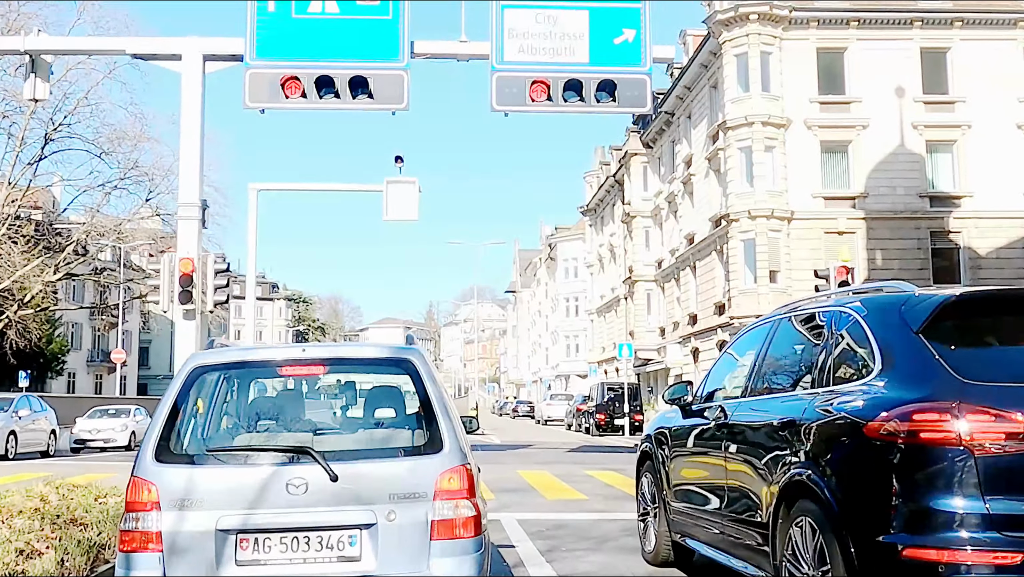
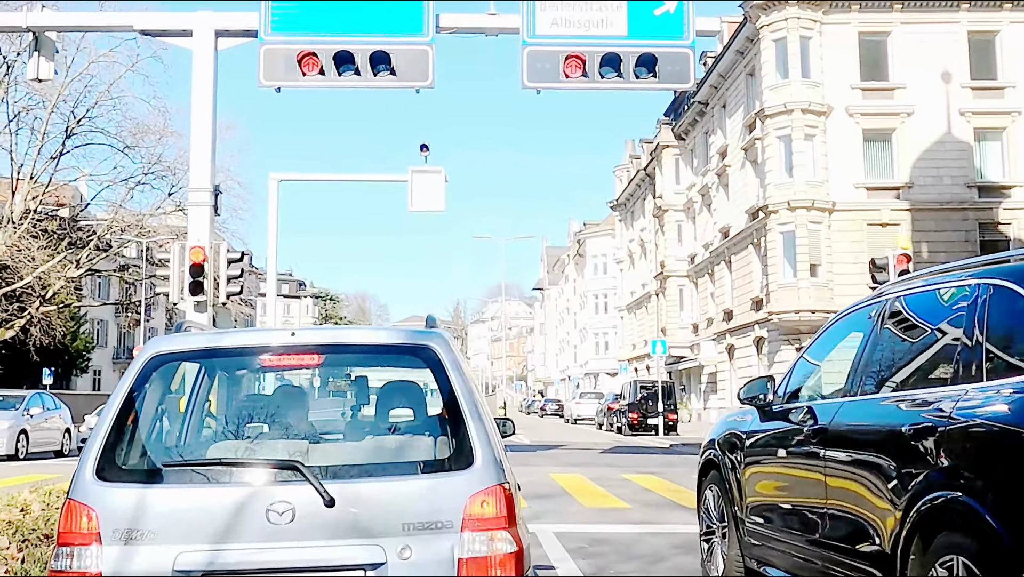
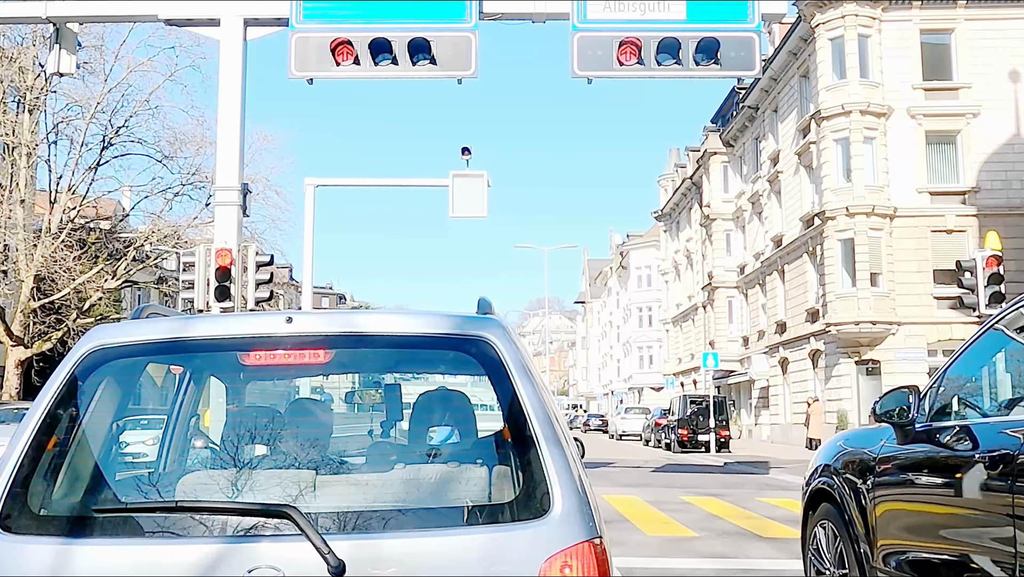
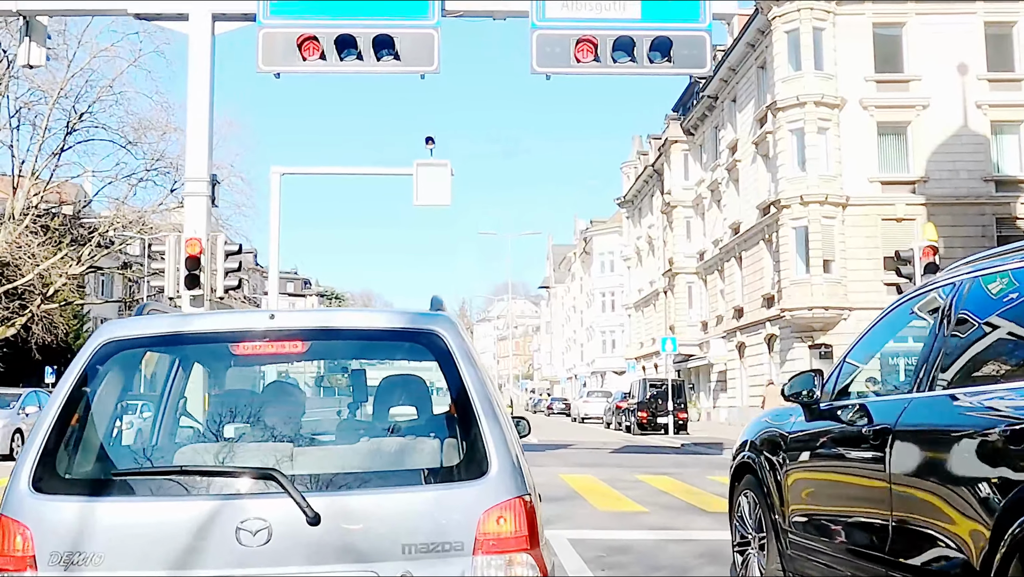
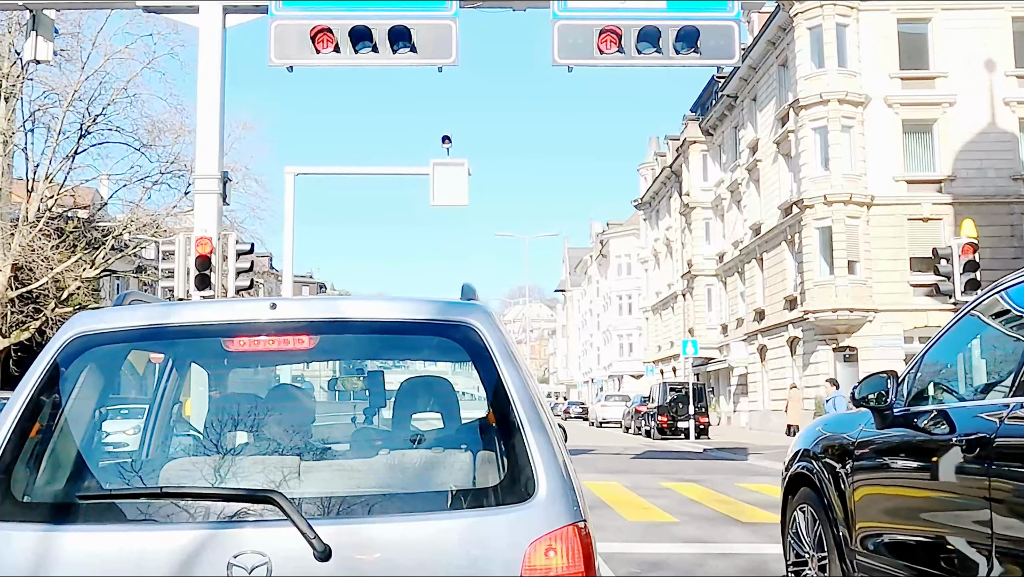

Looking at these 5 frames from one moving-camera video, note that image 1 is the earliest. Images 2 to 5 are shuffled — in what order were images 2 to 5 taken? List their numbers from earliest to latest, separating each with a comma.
2, 4, 5, 3
